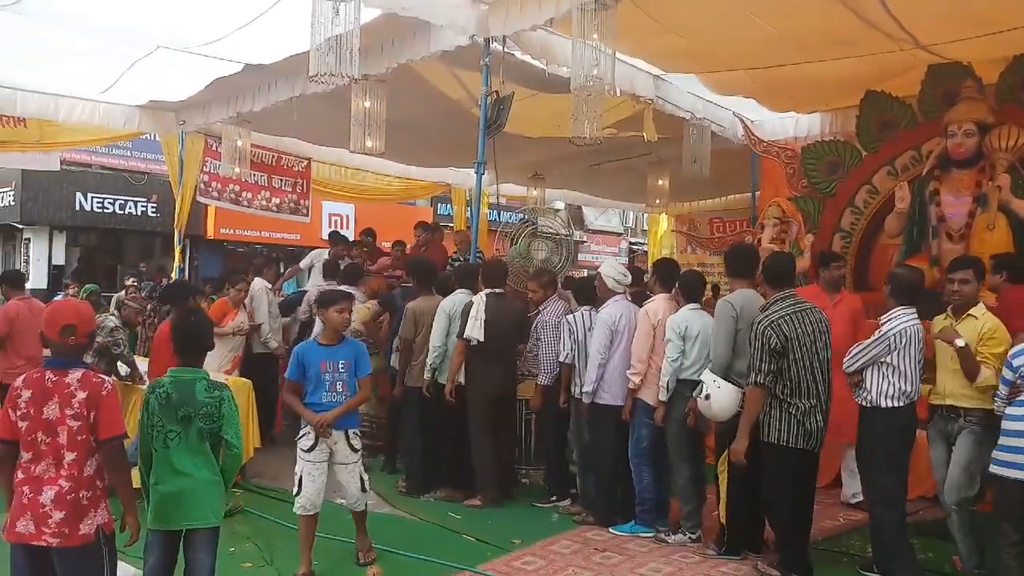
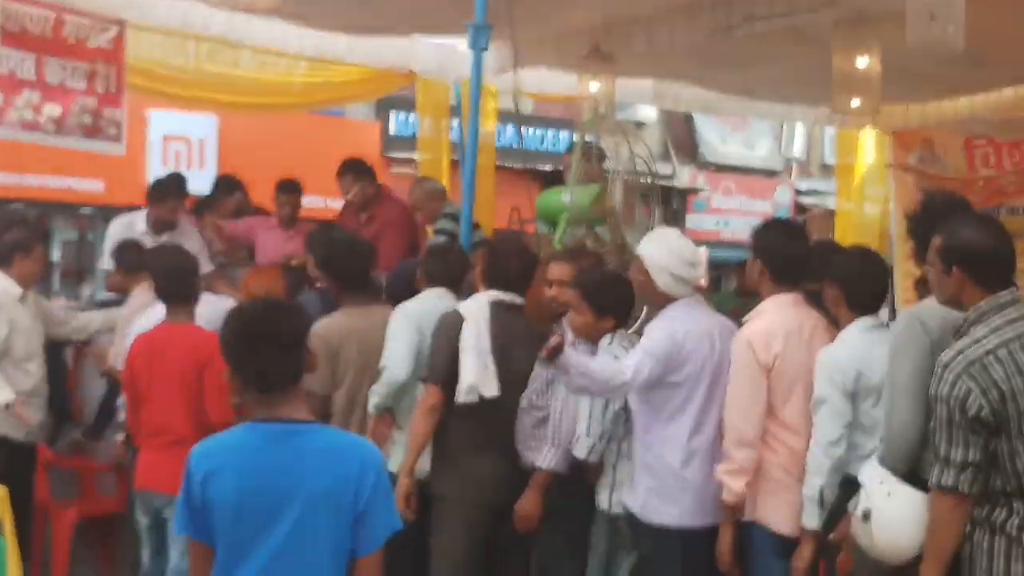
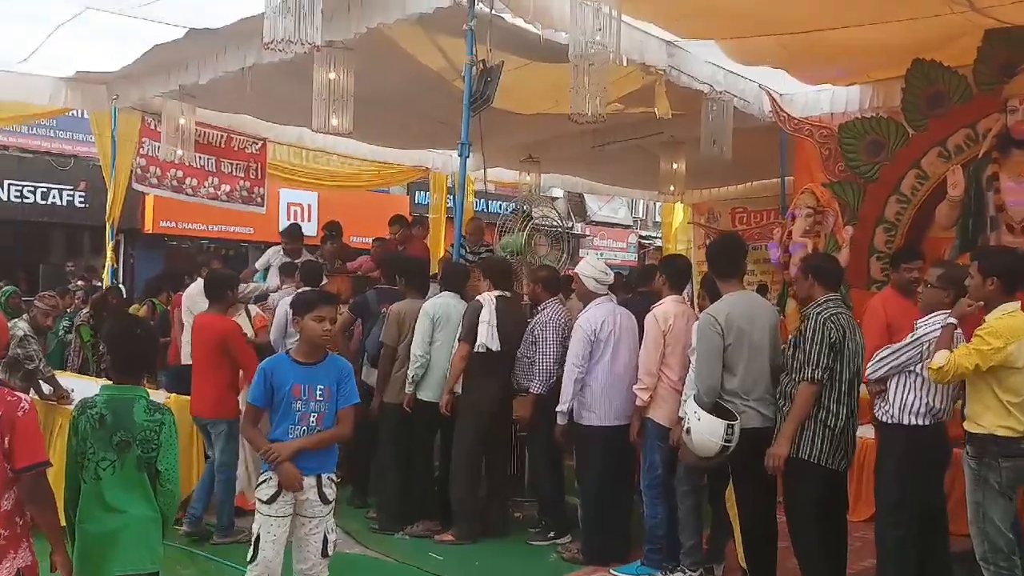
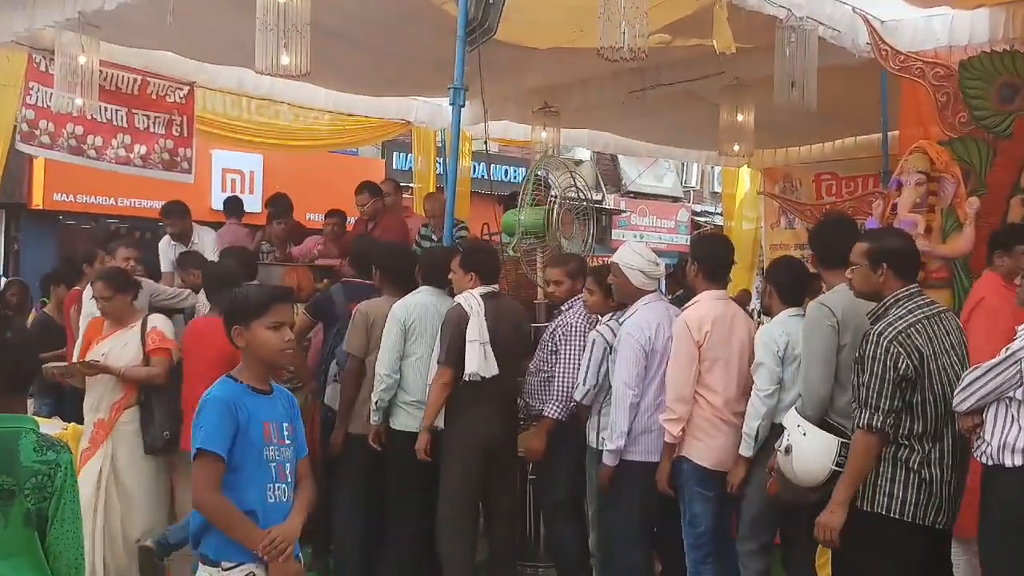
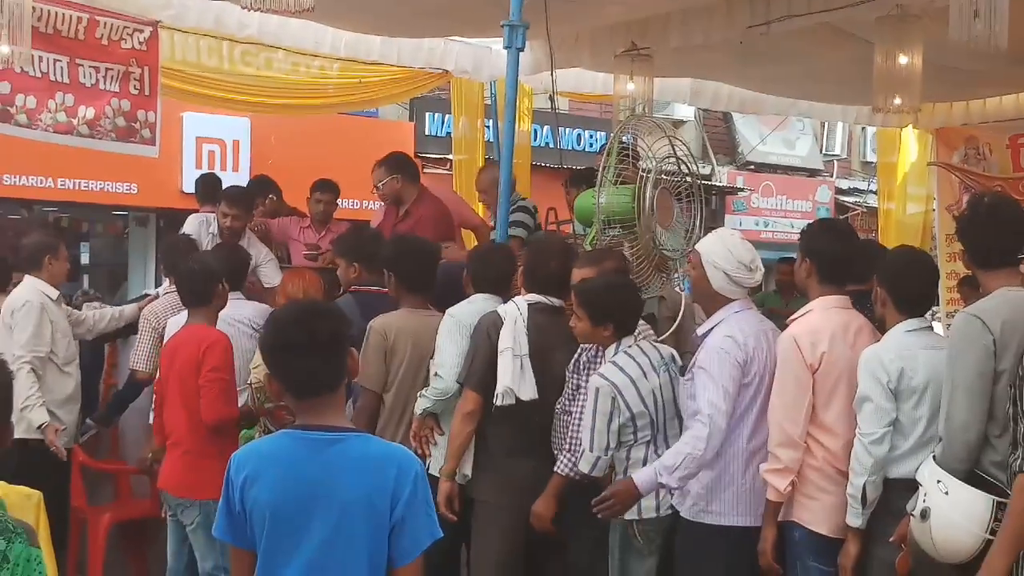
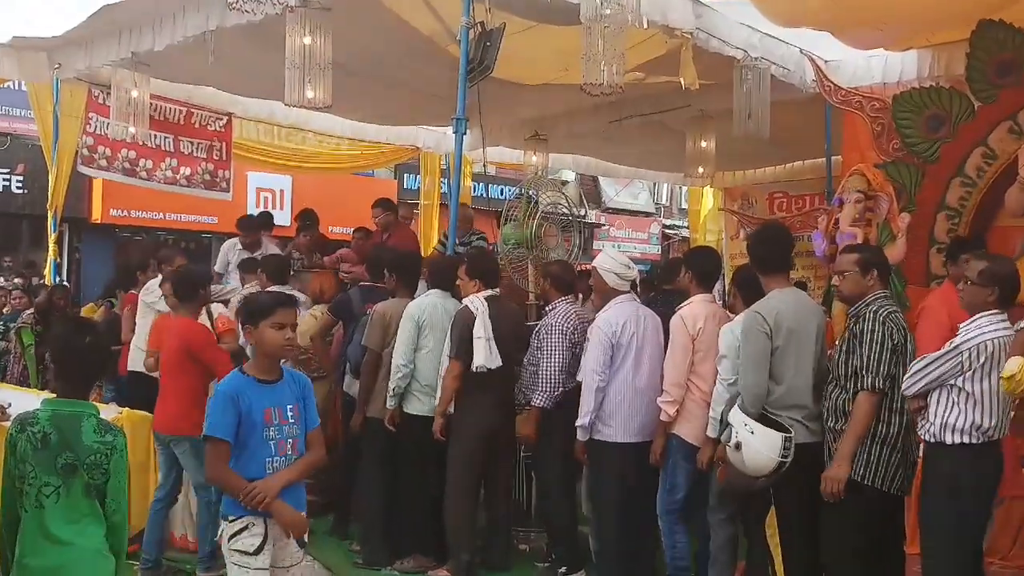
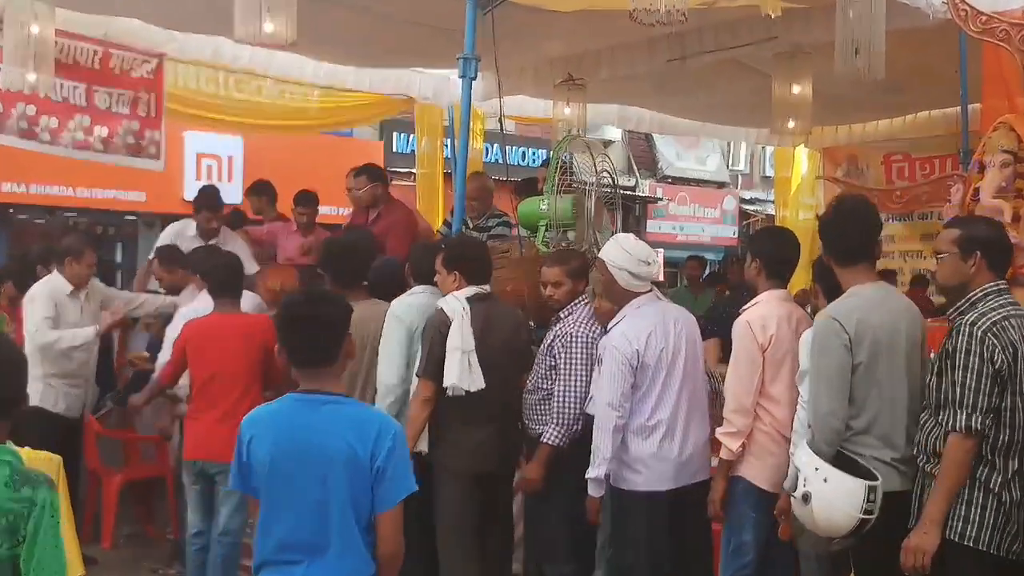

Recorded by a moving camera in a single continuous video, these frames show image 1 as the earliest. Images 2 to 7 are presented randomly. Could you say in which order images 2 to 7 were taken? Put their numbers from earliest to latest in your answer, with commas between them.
3, 6, 4, 7, 2, 5
